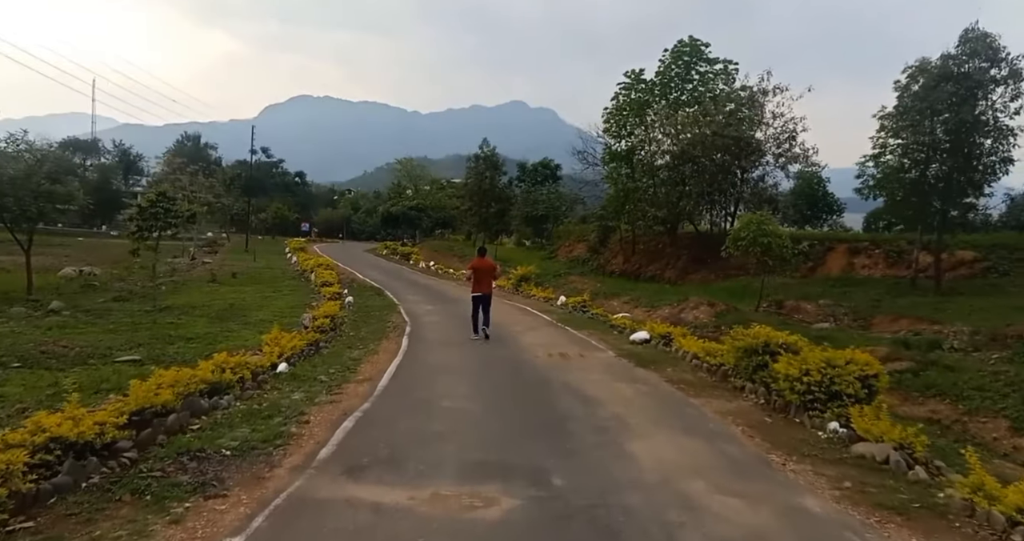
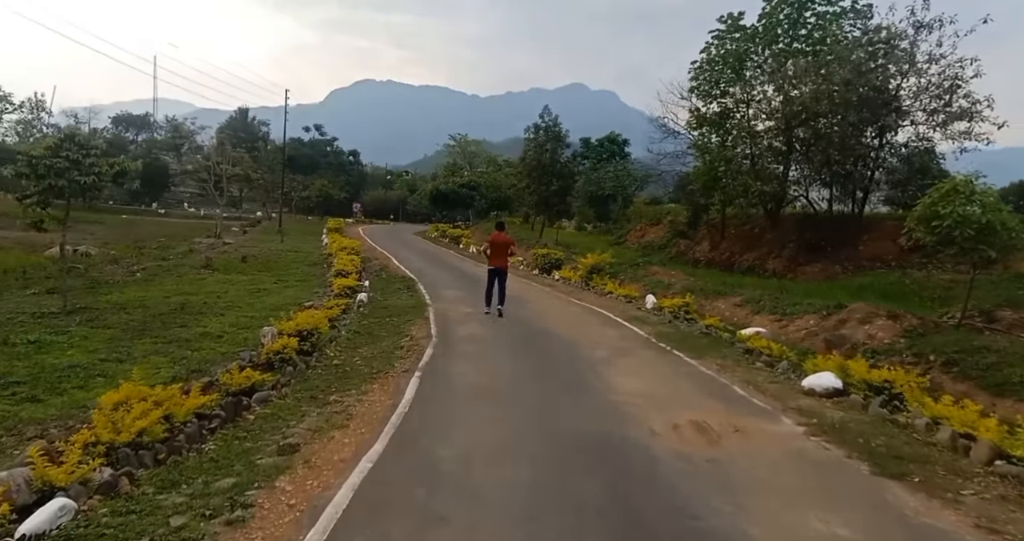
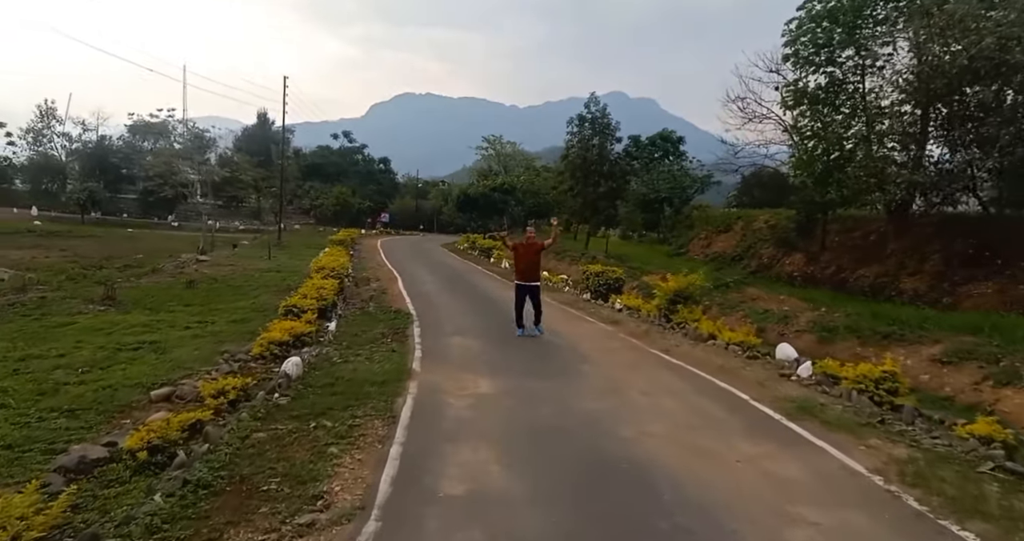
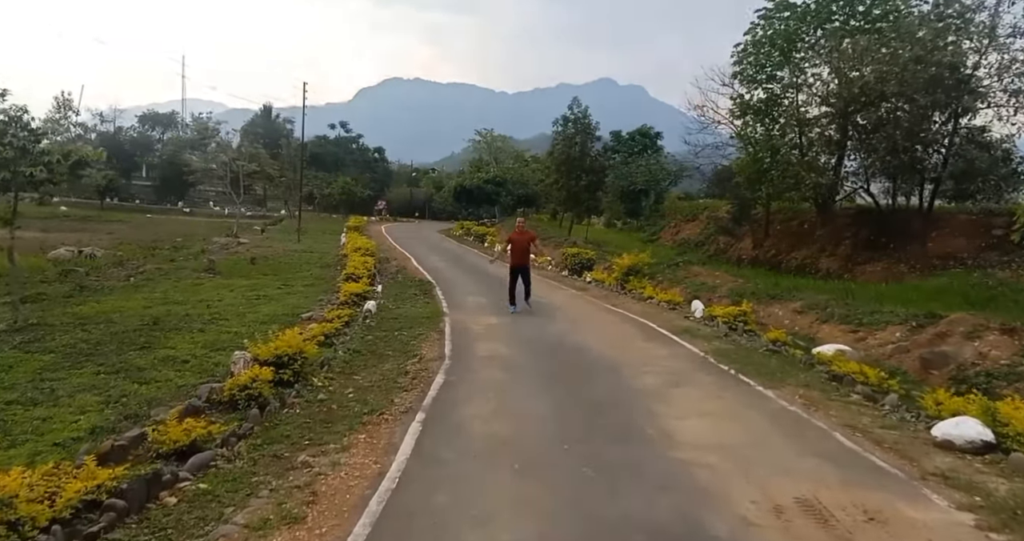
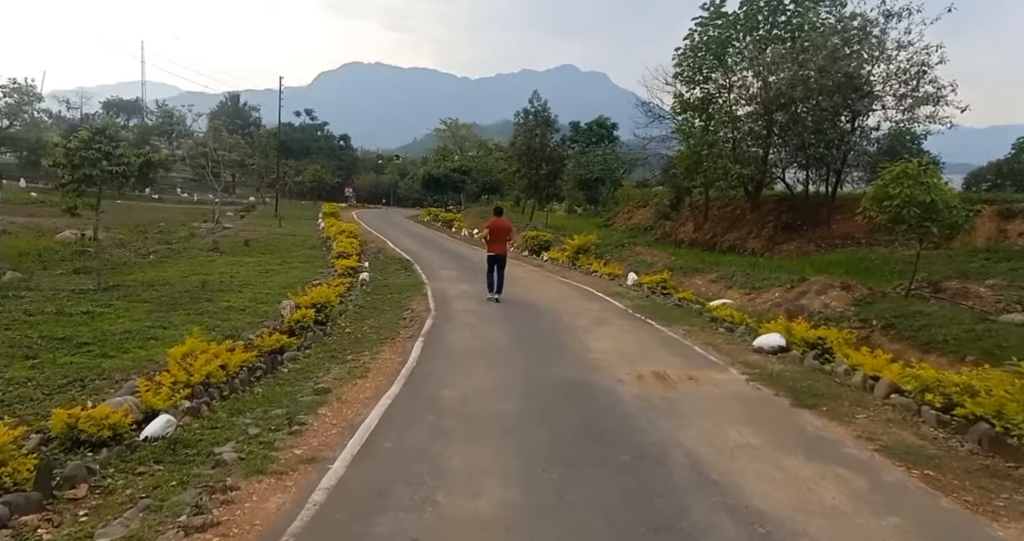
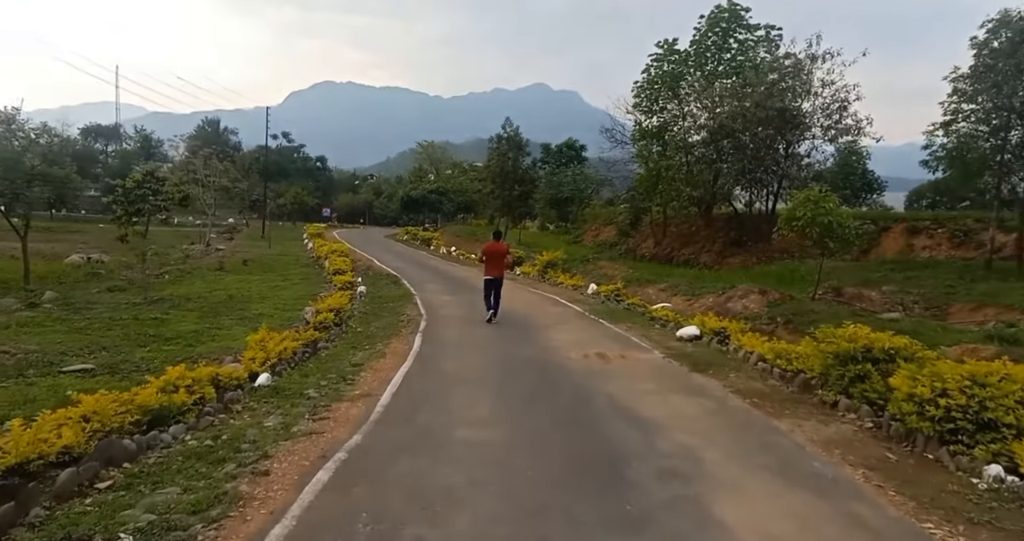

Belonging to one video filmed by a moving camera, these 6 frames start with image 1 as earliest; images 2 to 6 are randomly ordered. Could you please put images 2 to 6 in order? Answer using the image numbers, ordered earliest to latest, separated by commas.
6, 5, 2, 4, 3
